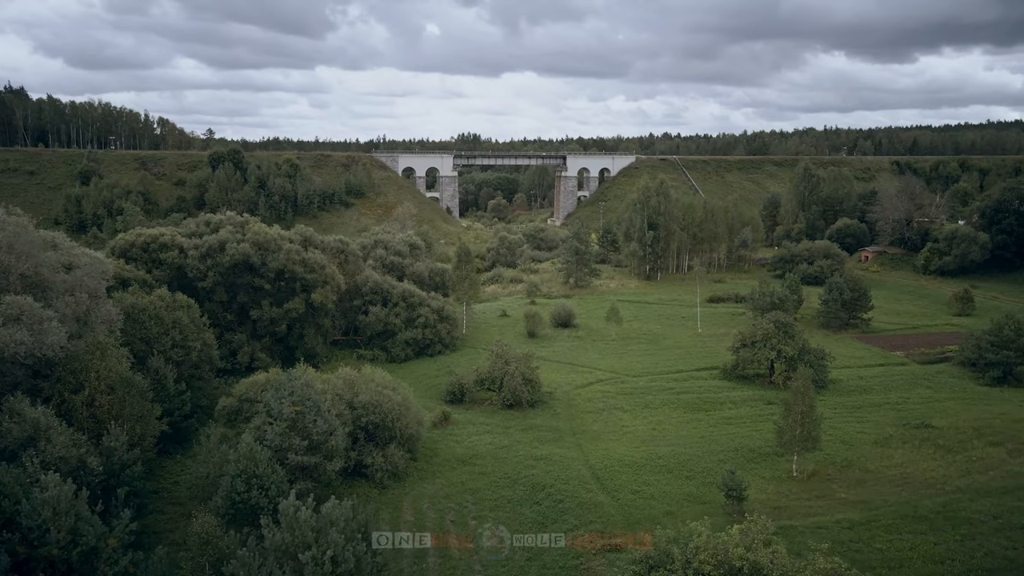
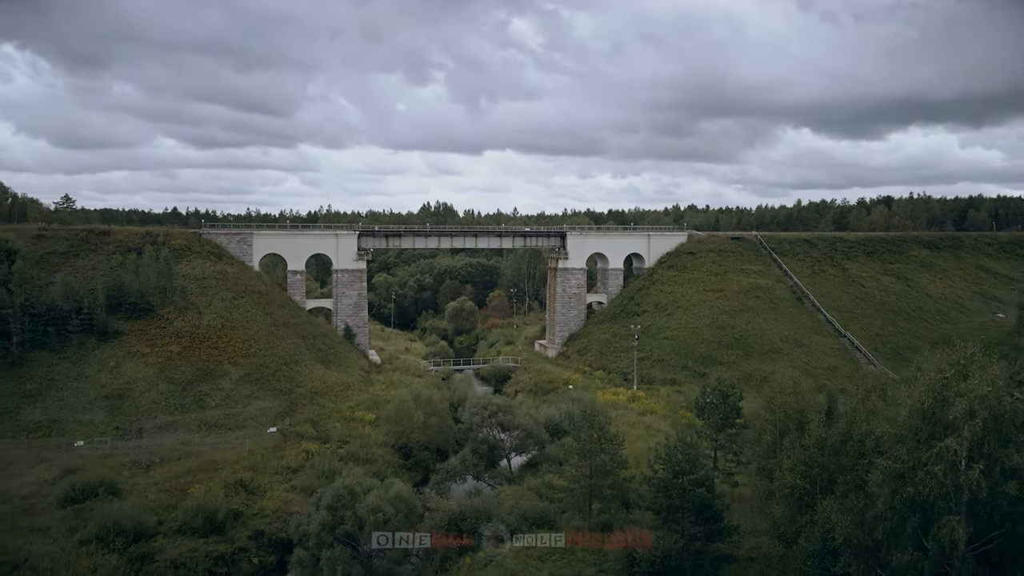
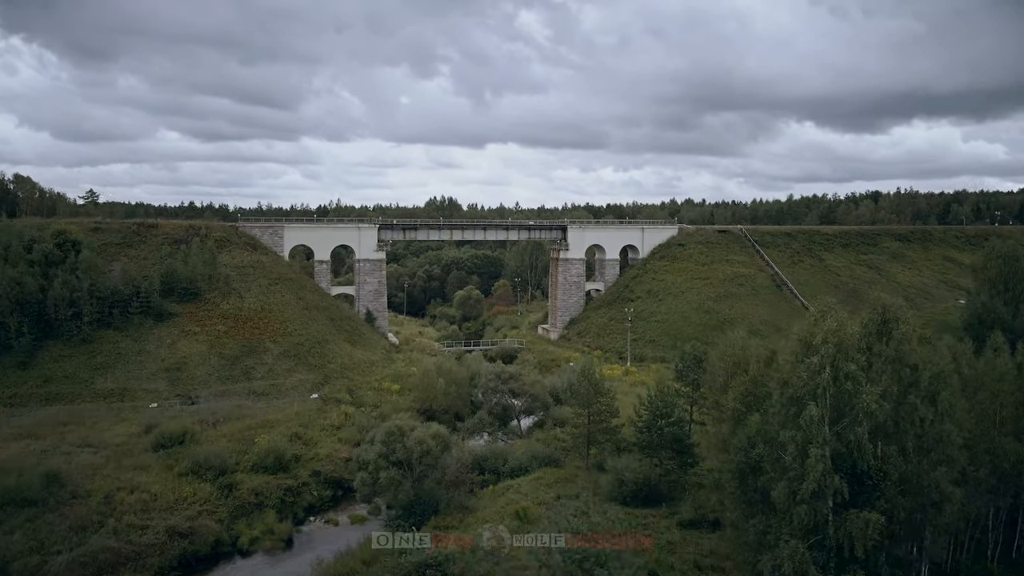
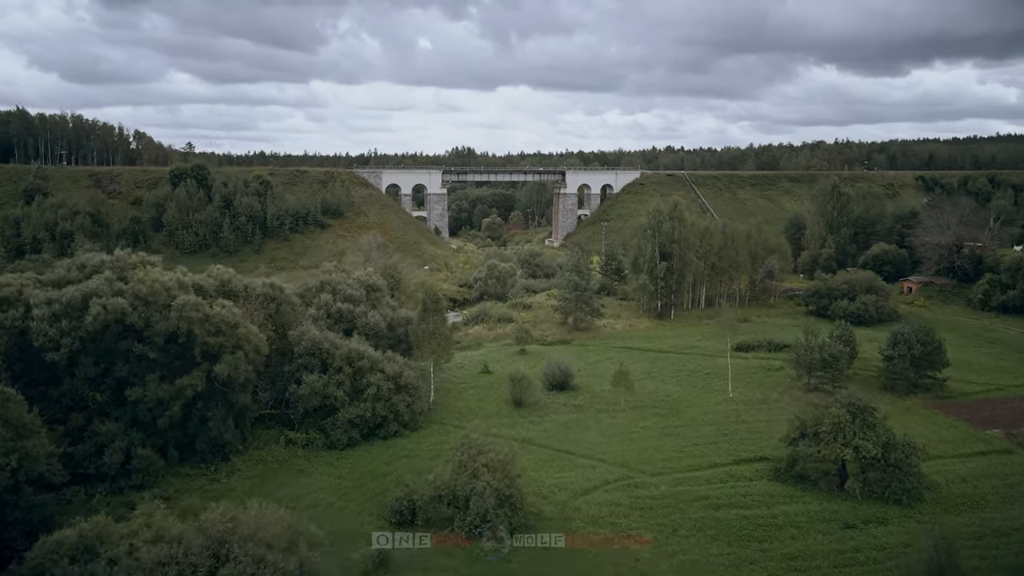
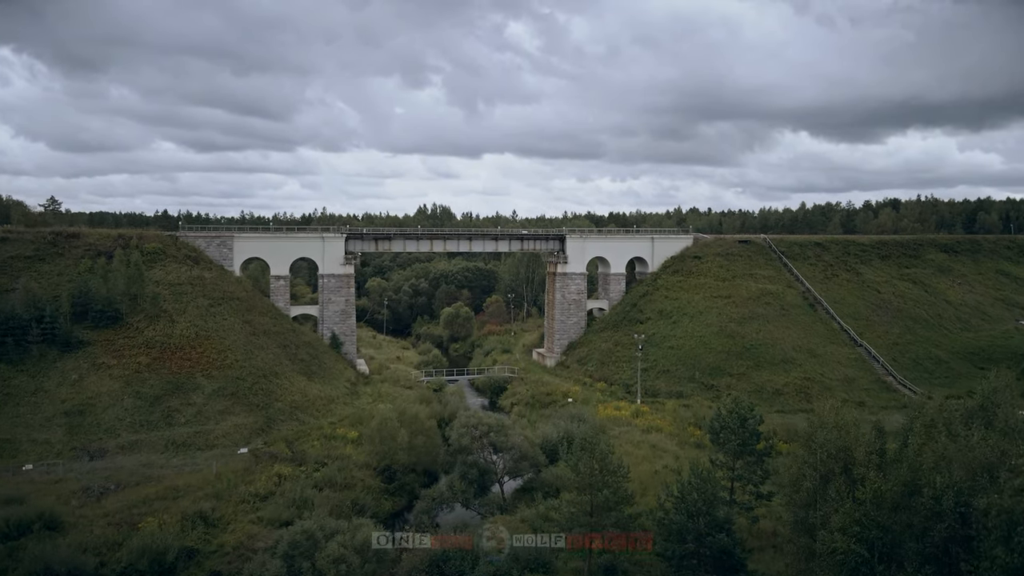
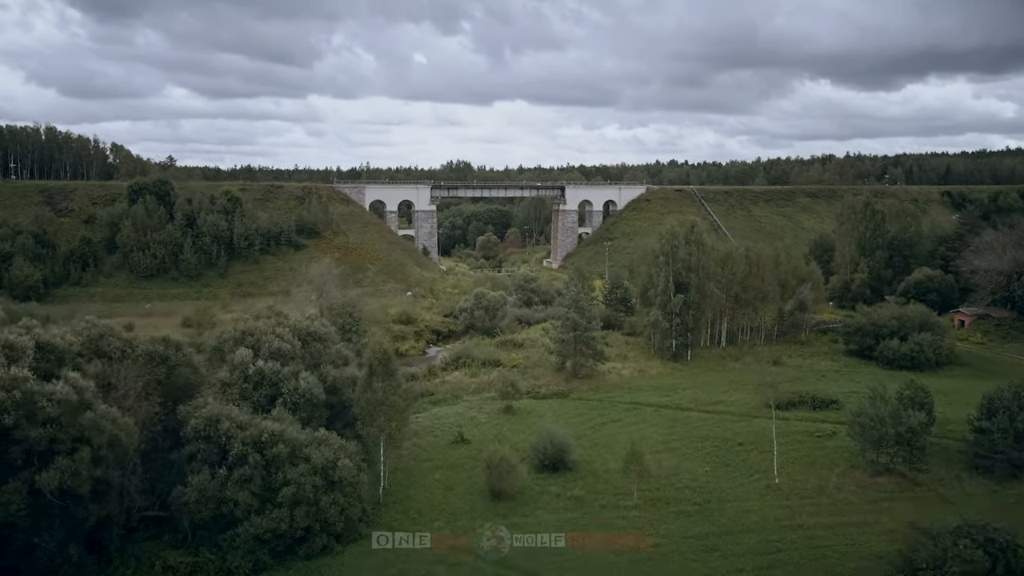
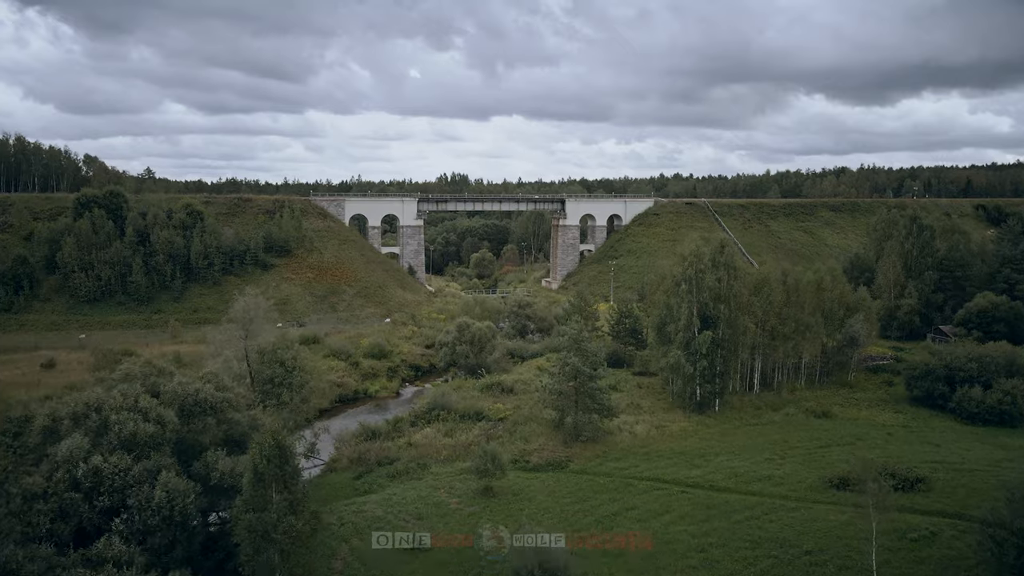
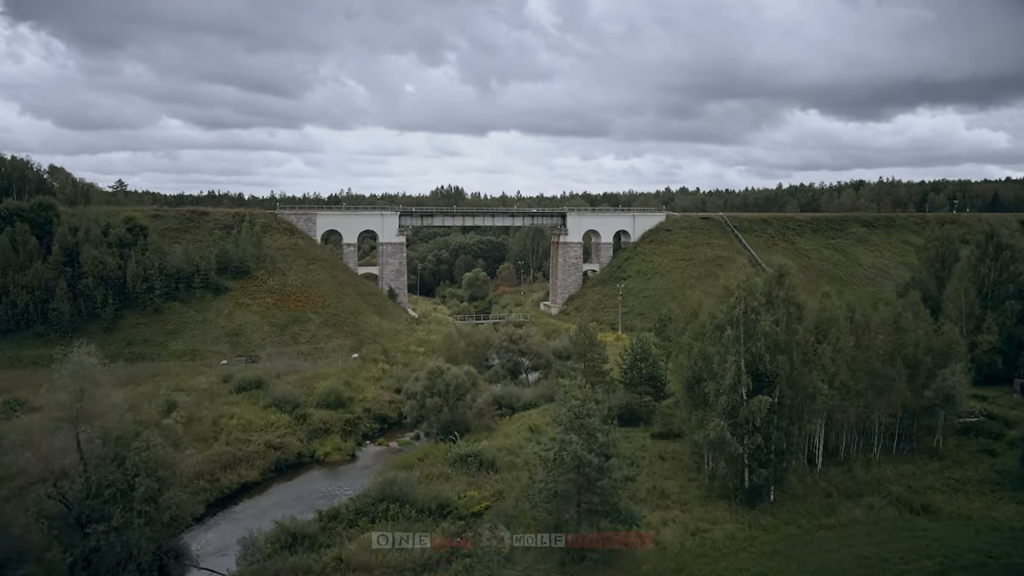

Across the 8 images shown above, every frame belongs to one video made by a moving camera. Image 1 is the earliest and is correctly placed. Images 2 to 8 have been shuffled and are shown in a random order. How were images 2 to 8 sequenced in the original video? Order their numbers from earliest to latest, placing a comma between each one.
4, 6, 7, 8, 3, 2, 5
